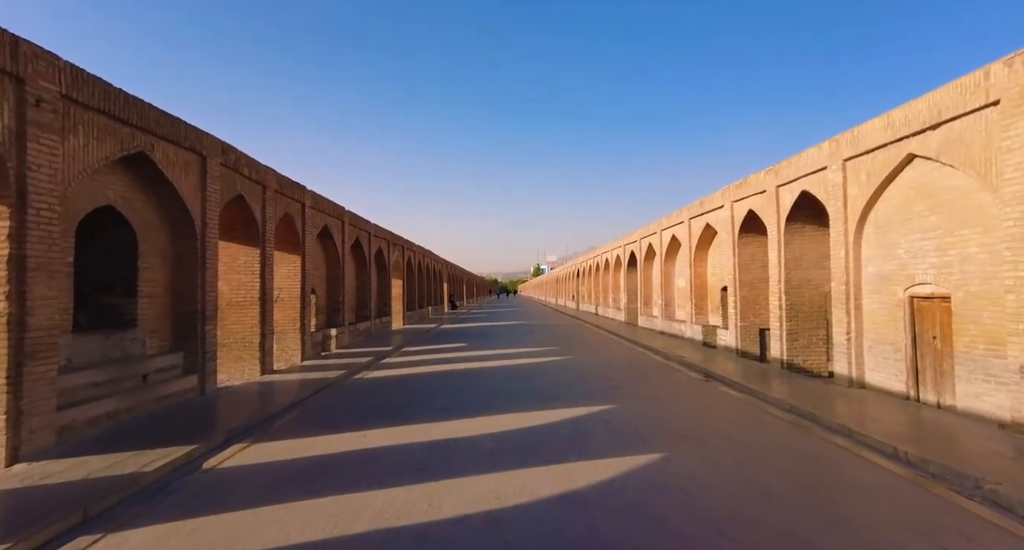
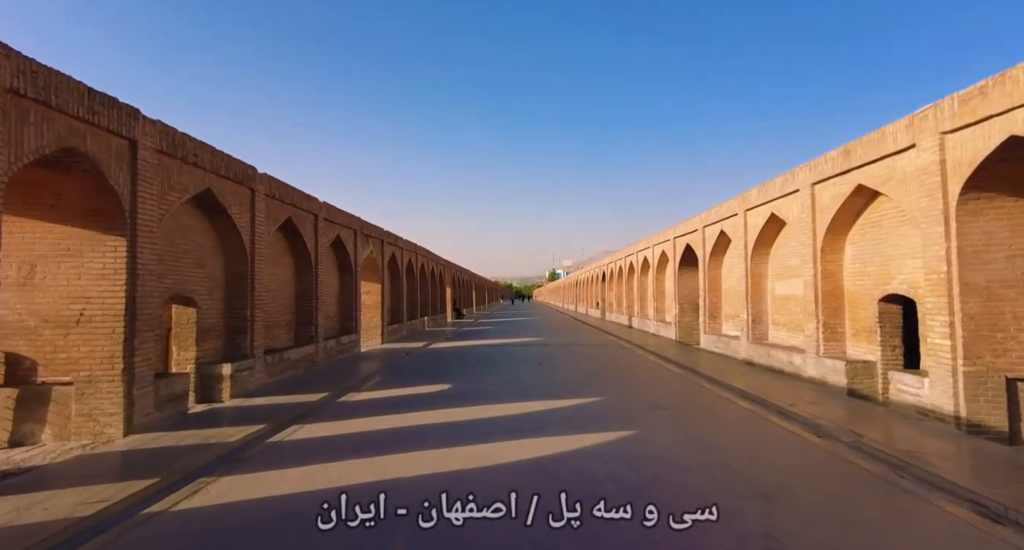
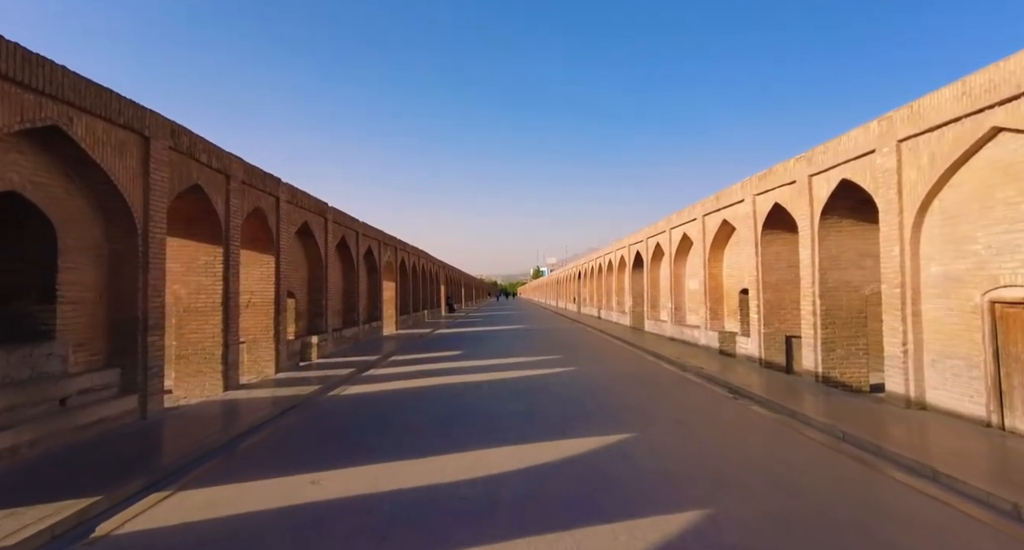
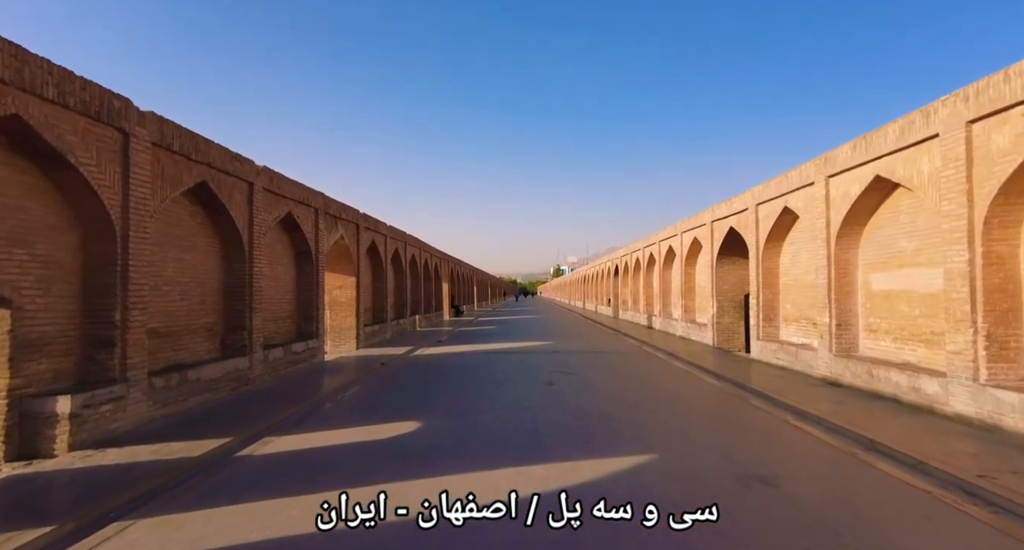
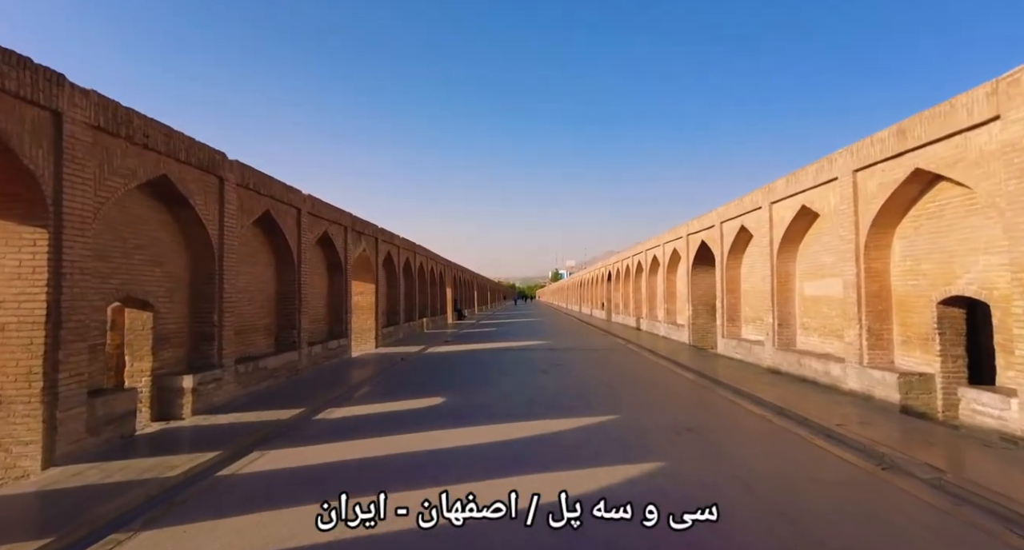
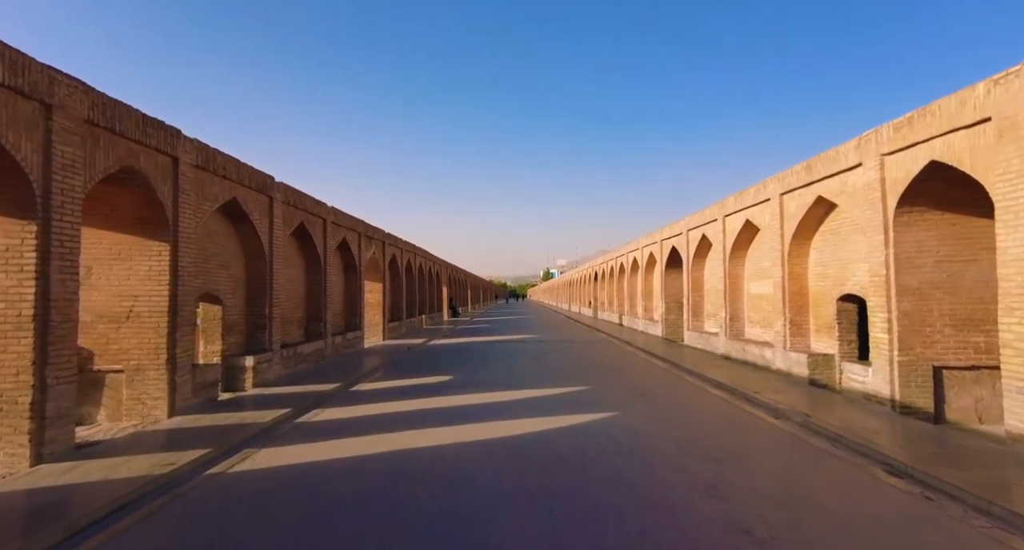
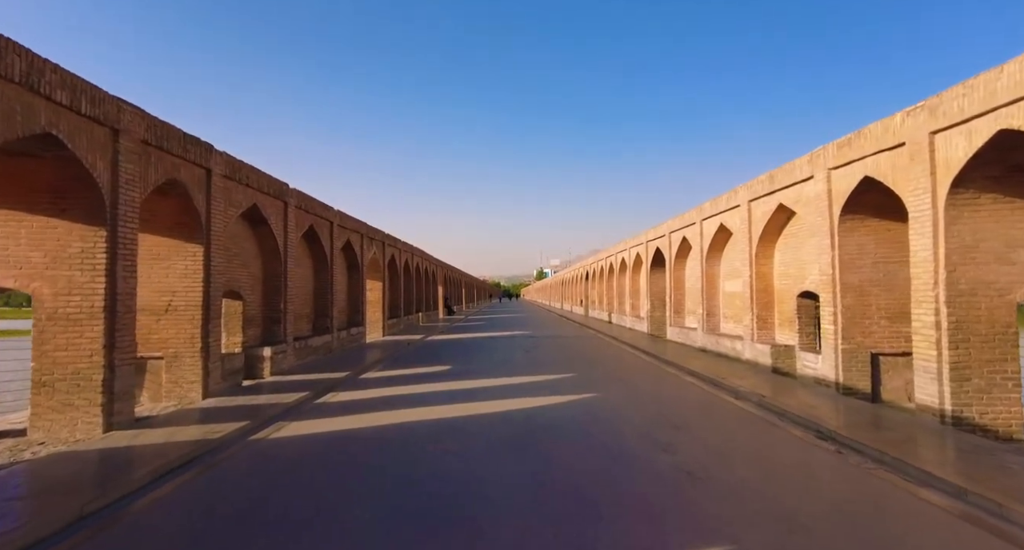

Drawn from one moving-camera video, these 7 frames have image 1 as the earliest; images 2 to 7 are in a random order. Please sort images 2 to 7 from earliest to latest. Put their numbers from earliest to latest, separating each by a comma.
3, 7, 6, 2, 5, 4
